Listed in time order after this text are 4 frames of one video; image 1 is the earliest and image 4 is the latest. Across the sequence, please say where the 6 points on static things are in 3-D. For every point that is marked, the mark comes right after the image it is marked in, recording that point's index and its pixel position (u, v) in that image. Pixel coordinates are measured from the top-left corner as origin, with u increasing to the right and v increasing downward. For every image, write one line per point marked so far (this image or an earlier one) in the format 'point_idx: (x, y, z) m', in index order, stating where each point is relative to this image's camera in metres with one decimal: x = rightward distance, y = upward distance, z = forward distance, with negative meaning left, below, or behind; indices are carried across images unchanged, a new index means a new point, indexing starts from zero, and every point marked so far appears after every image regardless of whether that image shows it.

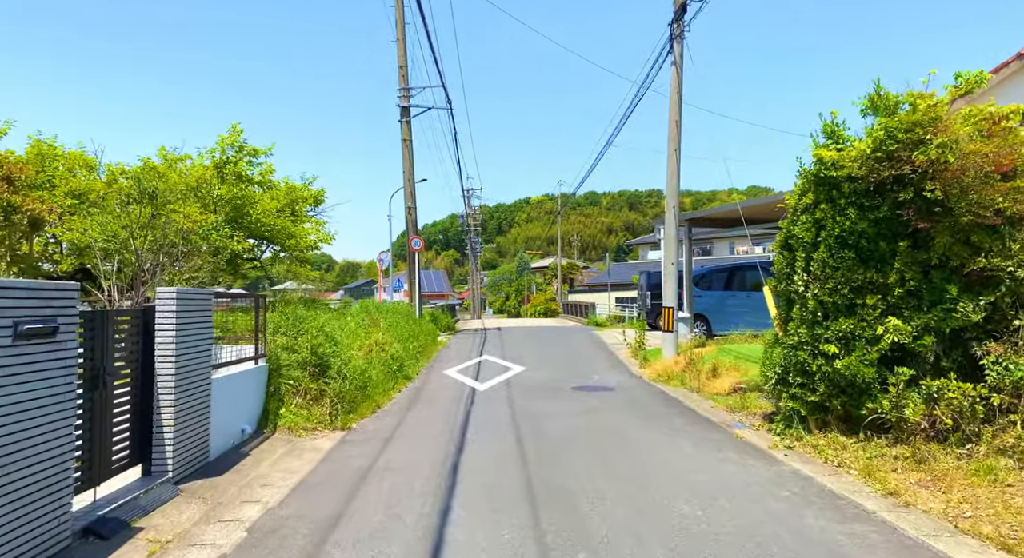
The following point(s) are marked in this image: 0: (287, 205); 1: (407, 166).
0: (-4.9, +1.6, +14.3) m
1: (-2.8, +3.0, +17.7) m
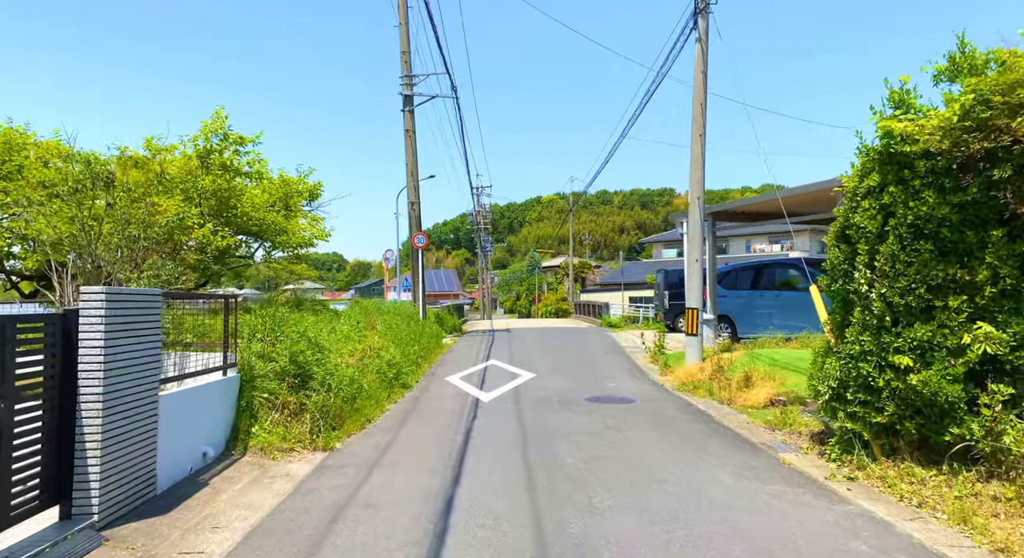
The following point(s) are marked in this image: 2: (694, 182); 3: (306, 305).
0: (-4.7, +1.6, +13.3) m
1: (-2.6, +3.1, +16.7) m
2: (+3.0, +1.6, +10.7) m
3: (-3.7, -0.6, +11.2) m
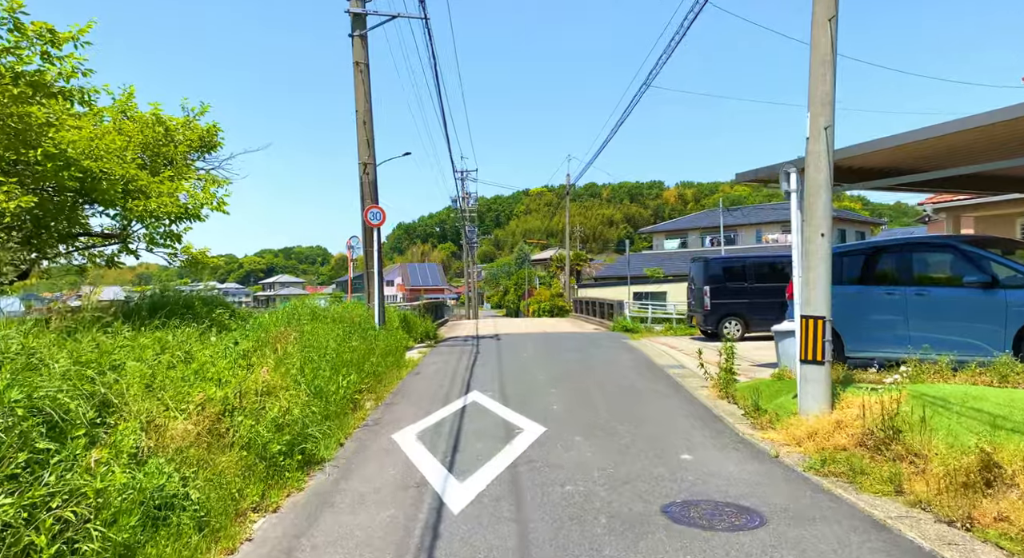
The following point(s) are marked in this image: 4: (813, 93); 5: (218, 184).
0: (-4.8, +1.8, +8.8) m
1: (-2.8, +3.2, +12.2) m
2: (+2.9, +1.7, +6.3) m
3: (-3.8, -0.4, +6.7) m
4: (+2.9, +1.8, +6.3) m
5: (-4.3, +1.4, +9.8) m
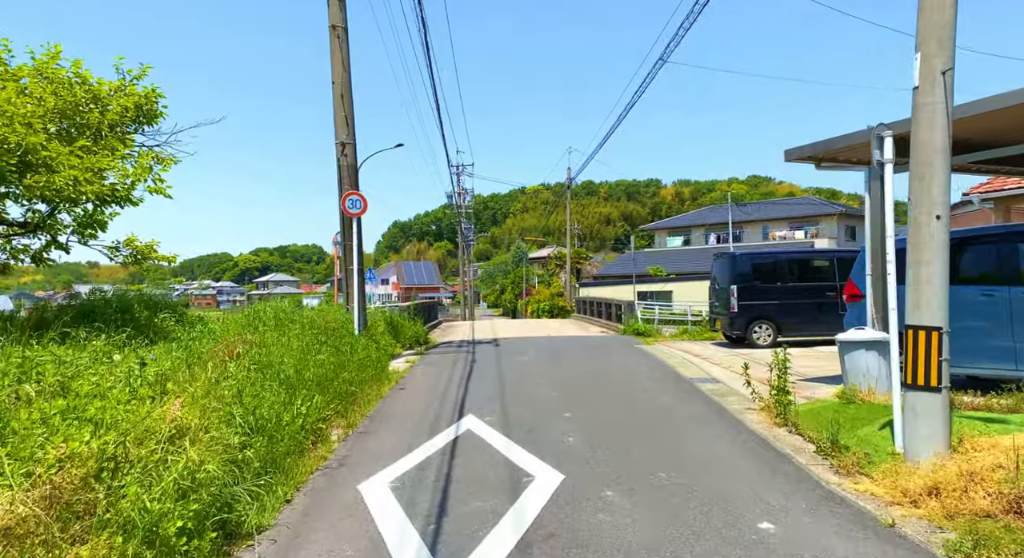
0: (-4.8, +1.8, +7.1) m
1: (-2.7, +3.3, +10.5) m
2: (+3.0, +1.7, +4.7) m
3: (-3.8, -0.4, +5.1) m
4: (+2.9, +1.8, +4.7) m
5: (-4.3, +1.4, +8.2) m
